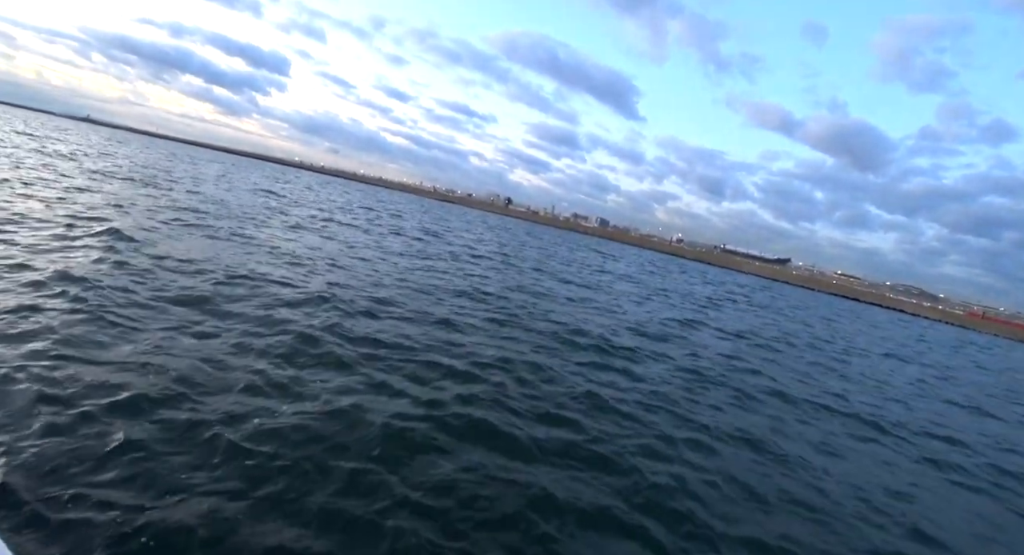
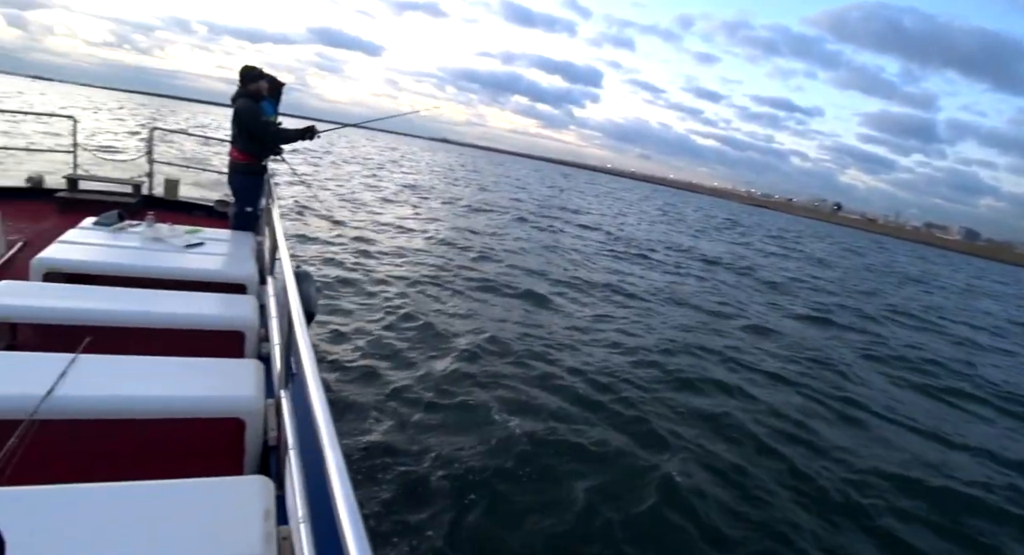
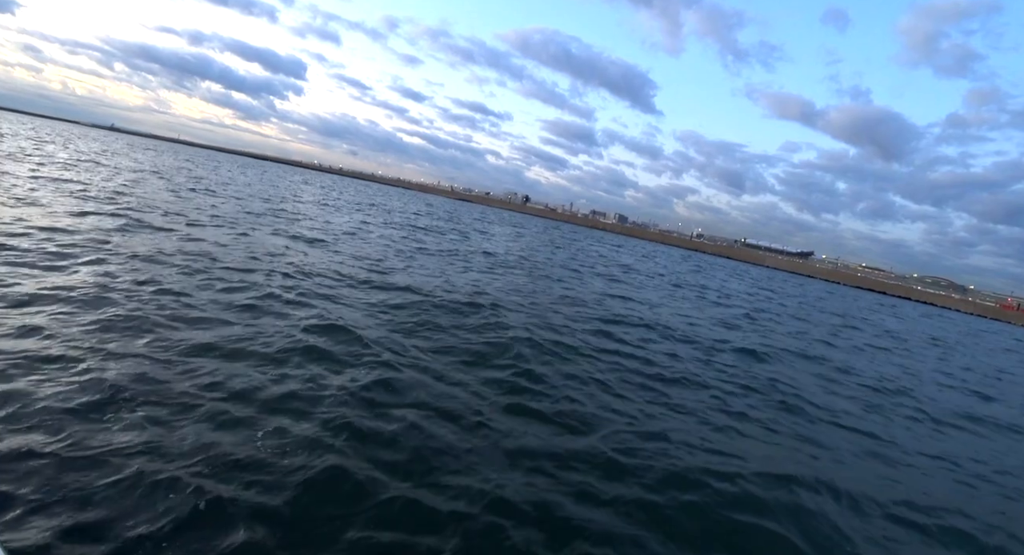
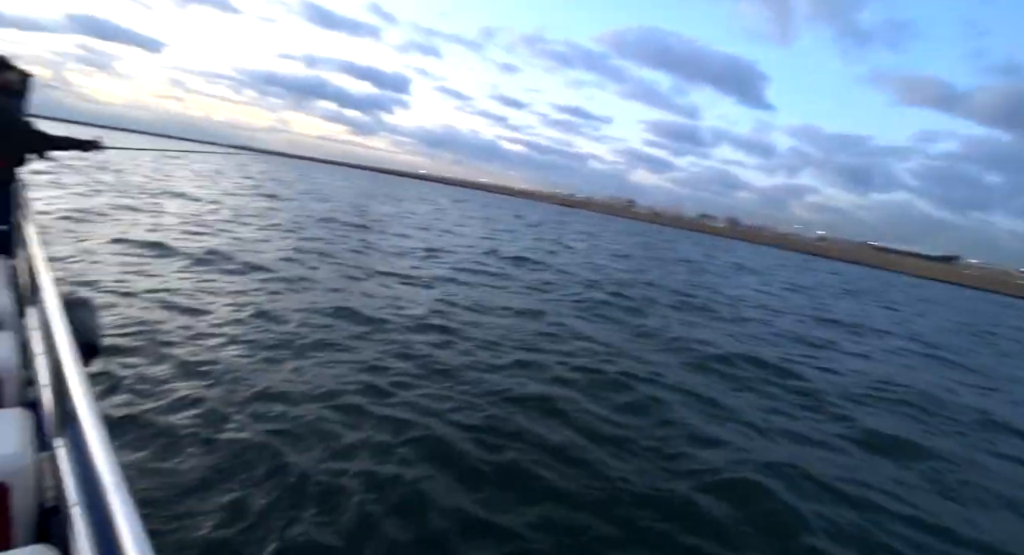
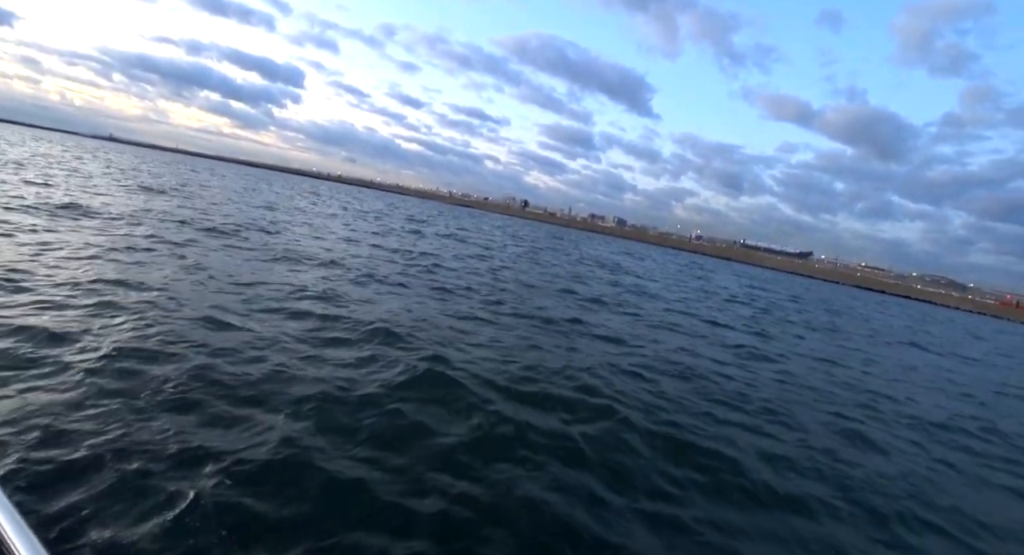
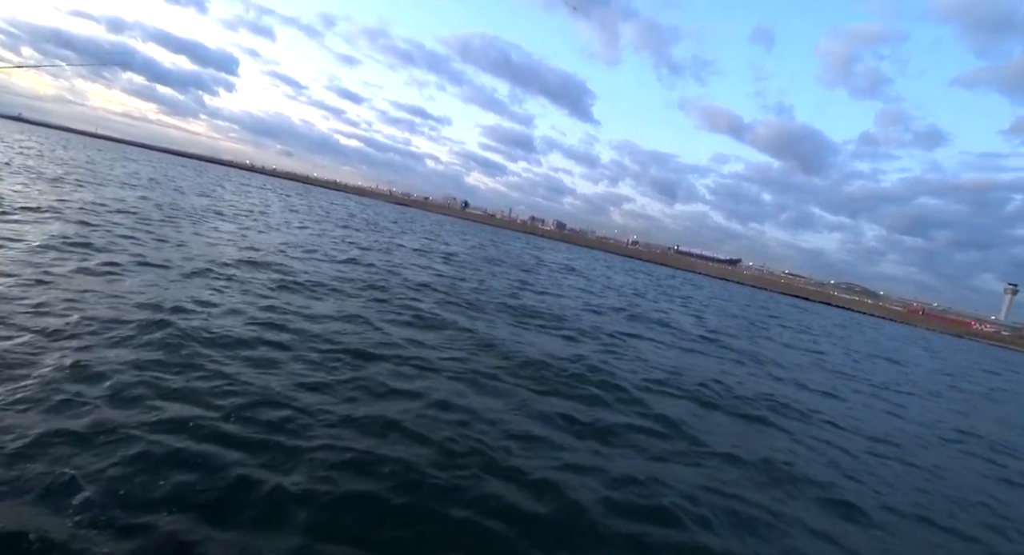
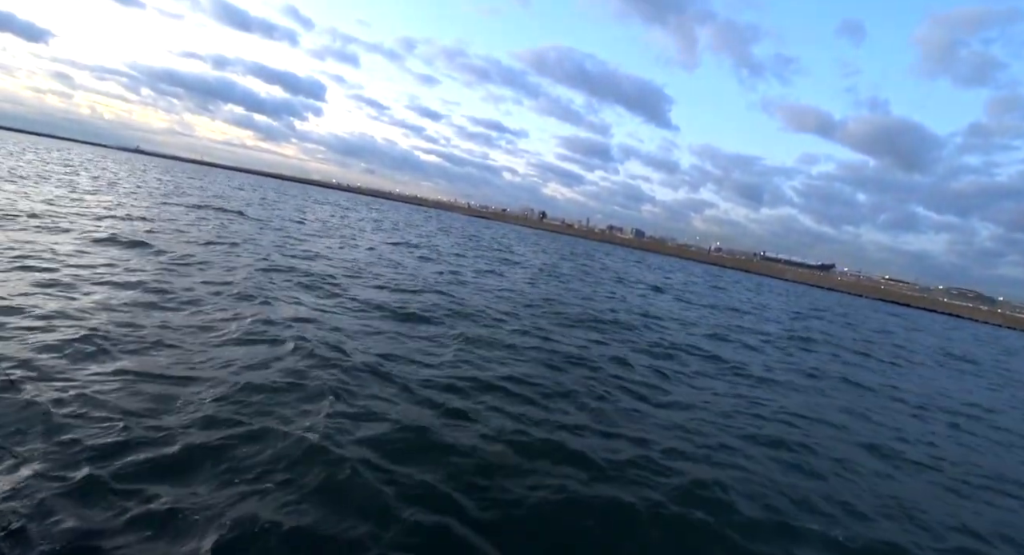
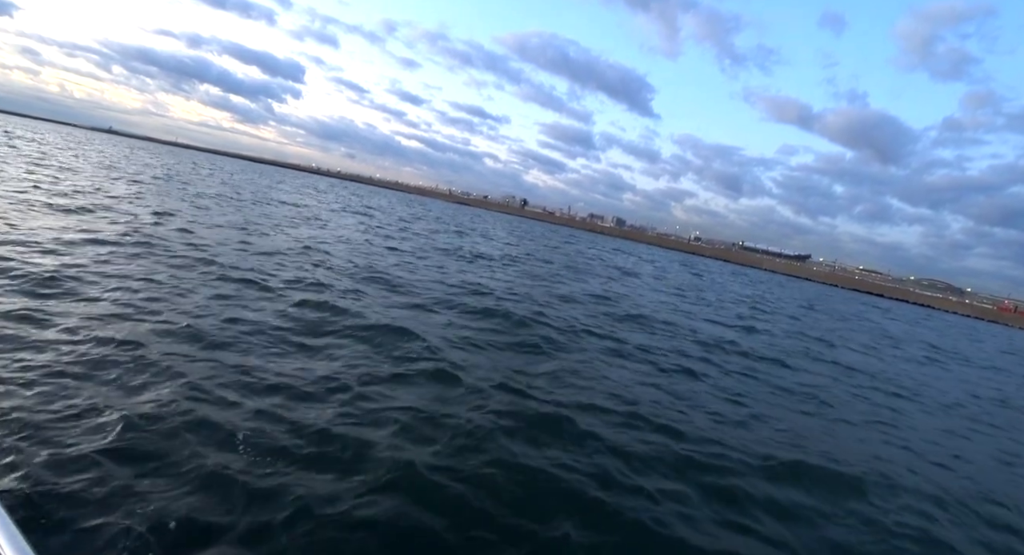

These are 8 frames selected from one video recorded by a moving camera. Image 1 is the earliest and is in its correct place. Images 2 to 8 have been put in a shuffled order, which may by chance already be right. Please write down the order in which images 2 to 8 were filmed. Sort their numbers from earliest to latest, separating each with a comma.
7, 5, 3, 8, 6, 4, 2
